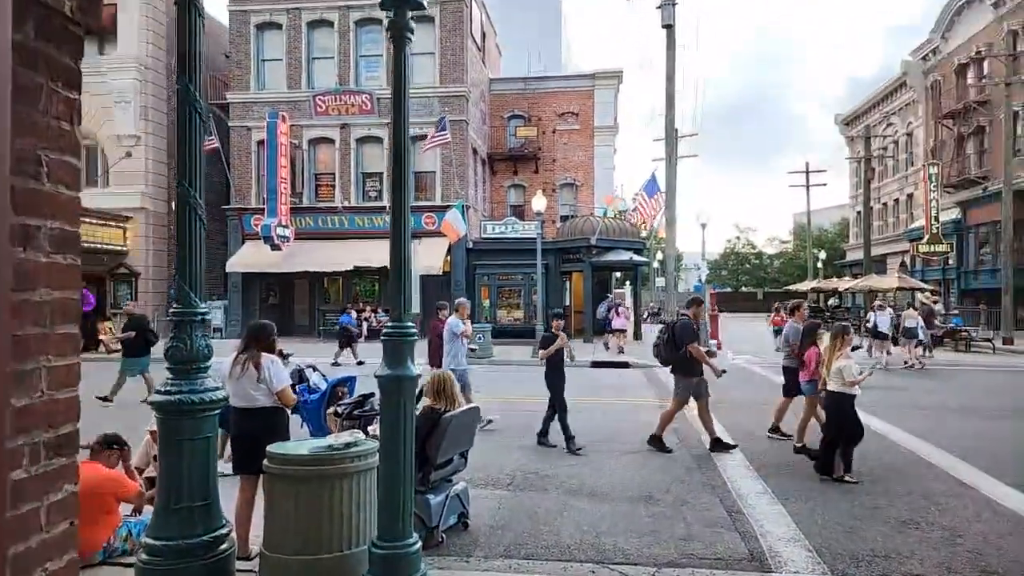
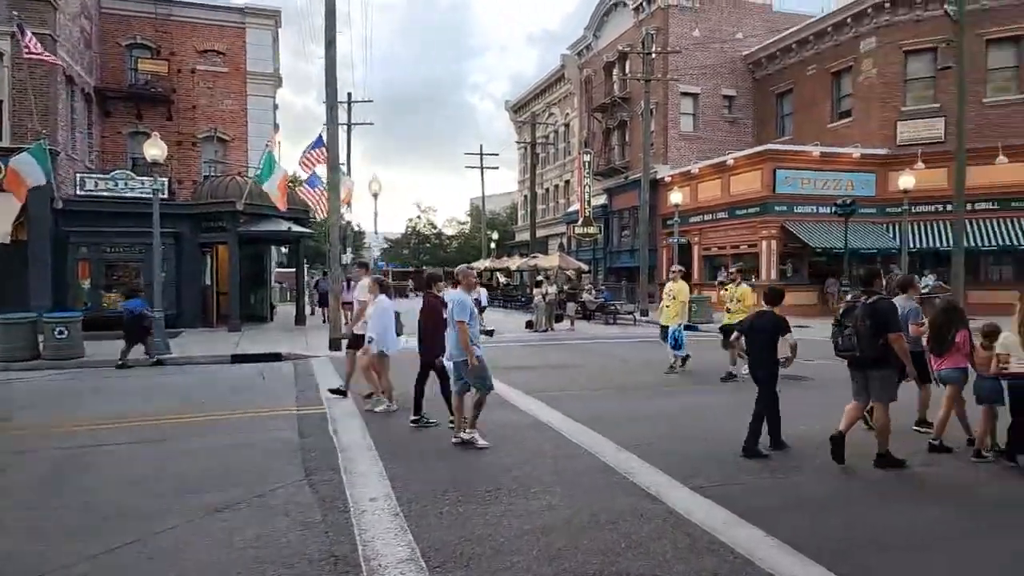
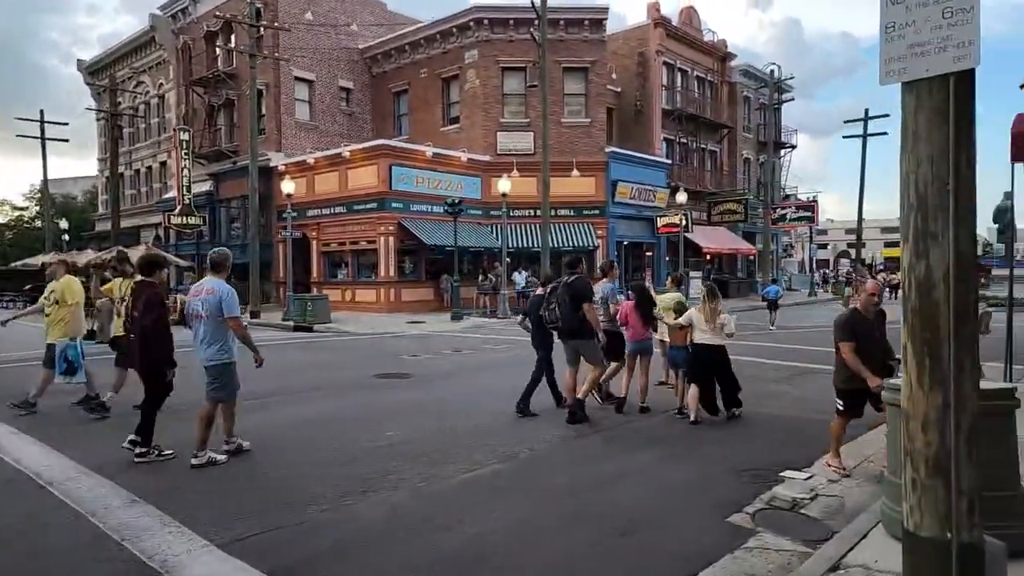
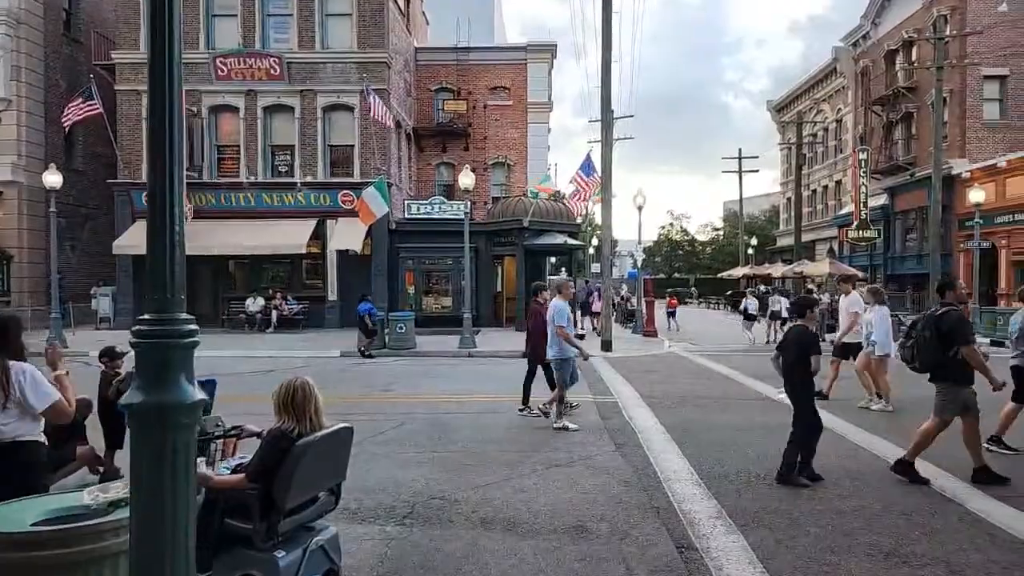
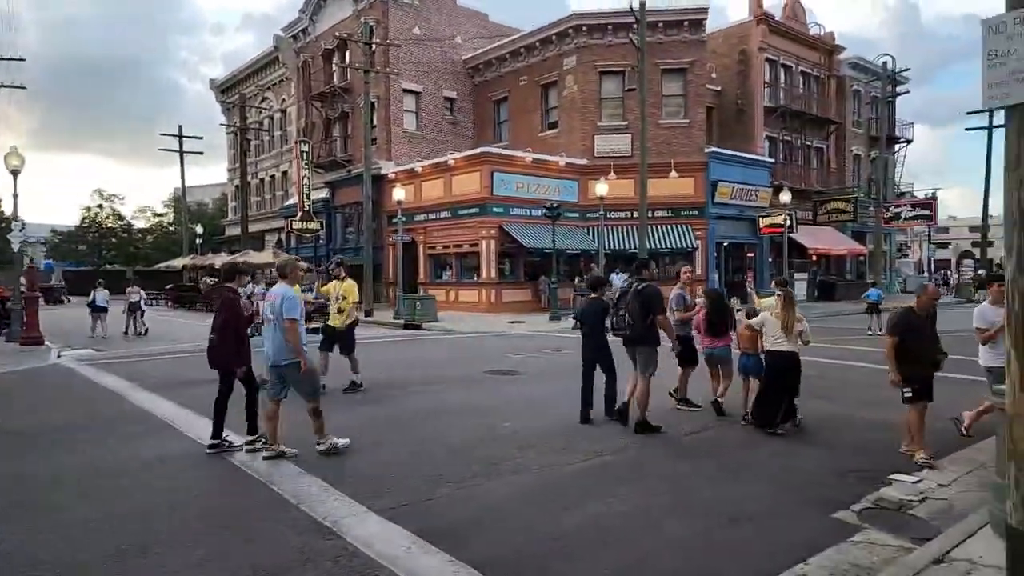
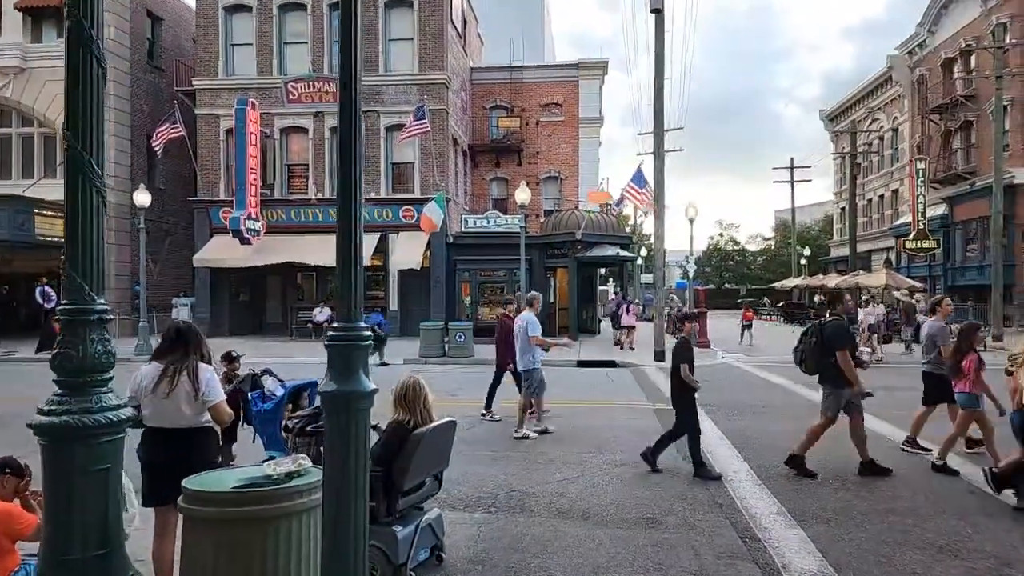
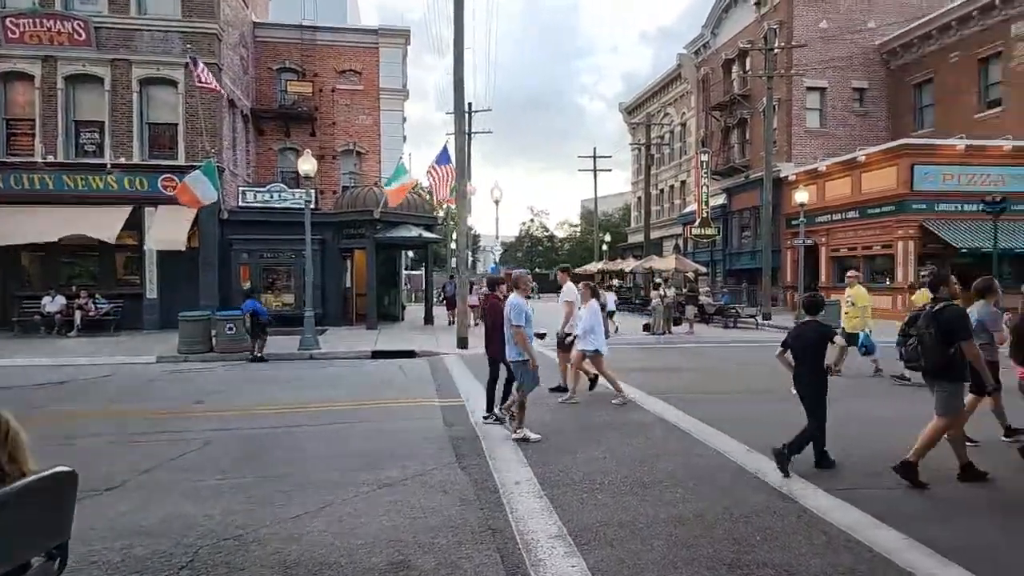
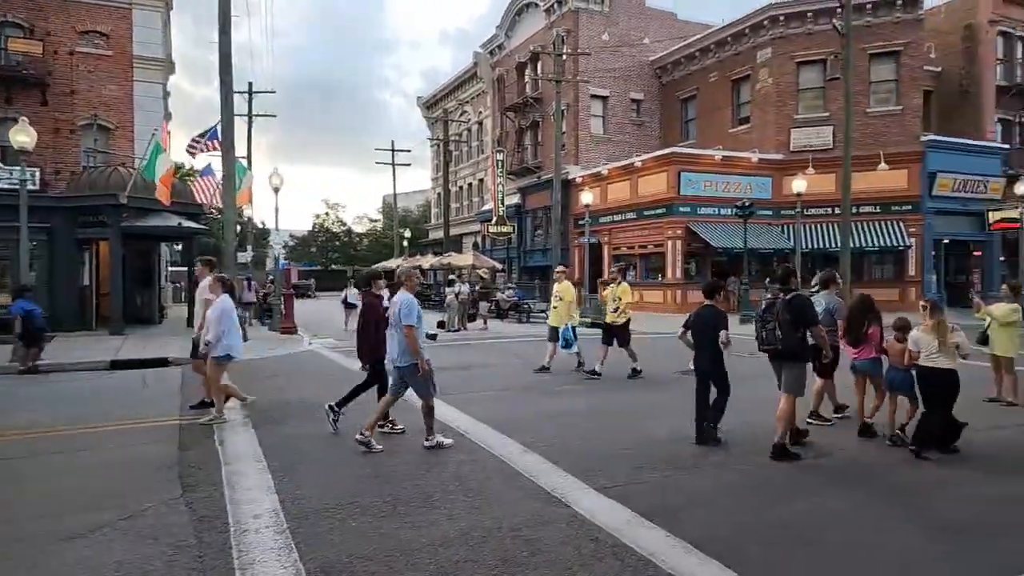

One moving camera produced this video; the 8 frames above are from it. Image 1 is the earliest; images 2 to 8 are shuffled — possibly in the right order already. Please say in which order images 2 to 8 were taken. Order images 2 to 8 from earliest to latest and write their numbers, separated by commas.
6, 4, 7, 2, 8, 5, 3
